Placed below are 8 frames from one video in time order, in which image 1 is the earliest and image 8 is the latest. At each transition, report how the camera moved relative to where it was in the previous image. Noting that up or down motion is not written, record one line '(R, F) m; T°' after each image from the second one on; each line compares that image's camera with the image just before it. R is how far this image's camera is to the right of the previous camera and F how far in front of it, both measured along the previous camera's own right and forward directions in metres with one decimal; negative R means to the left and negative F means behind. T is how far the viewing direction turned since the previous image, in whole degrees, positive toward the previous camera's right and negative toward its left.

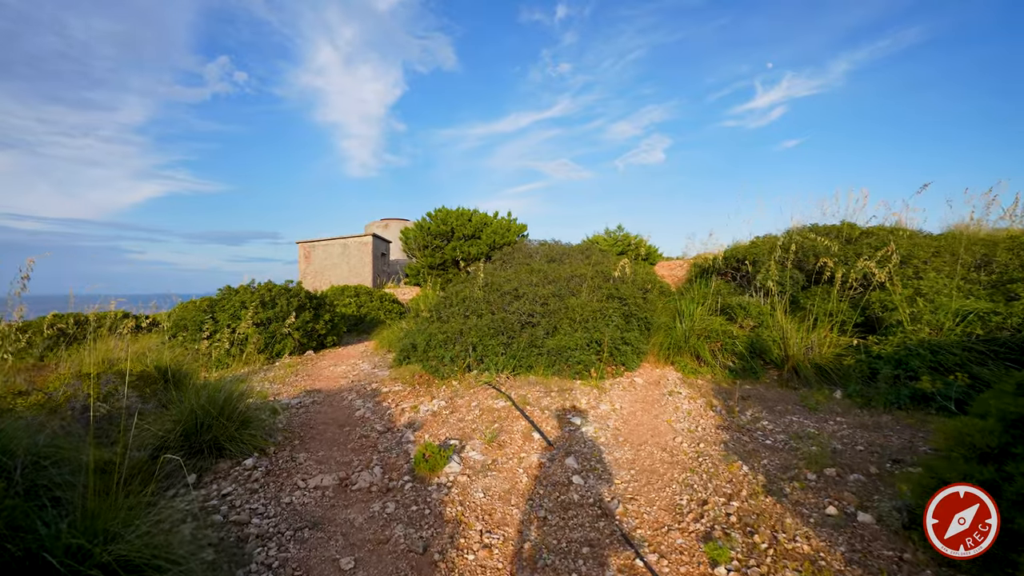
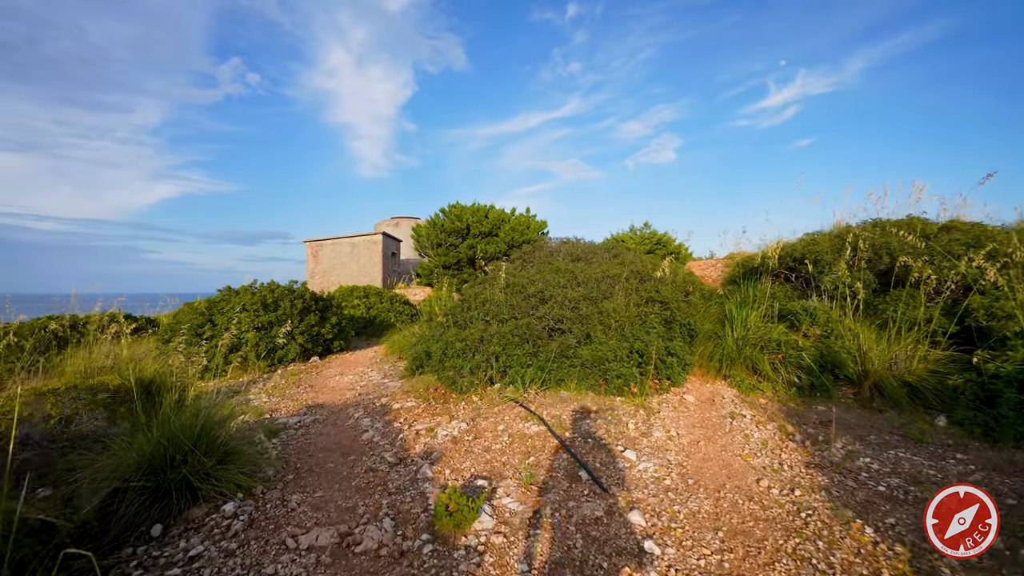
(-0.2, +0.8) m; -1°
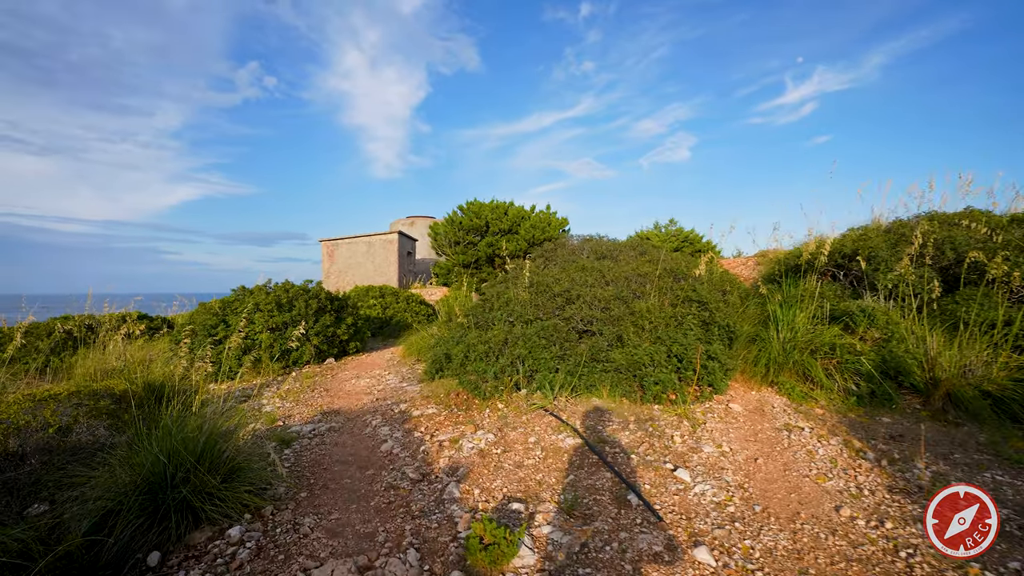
(-0.1, +0.4) m; -2°
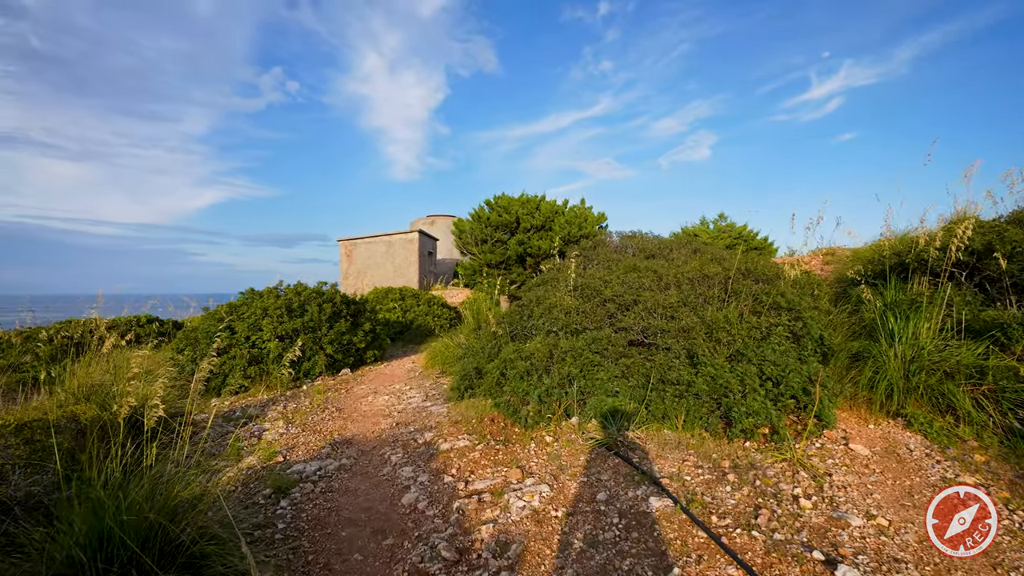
(-0.3, +1.0) m; -2°
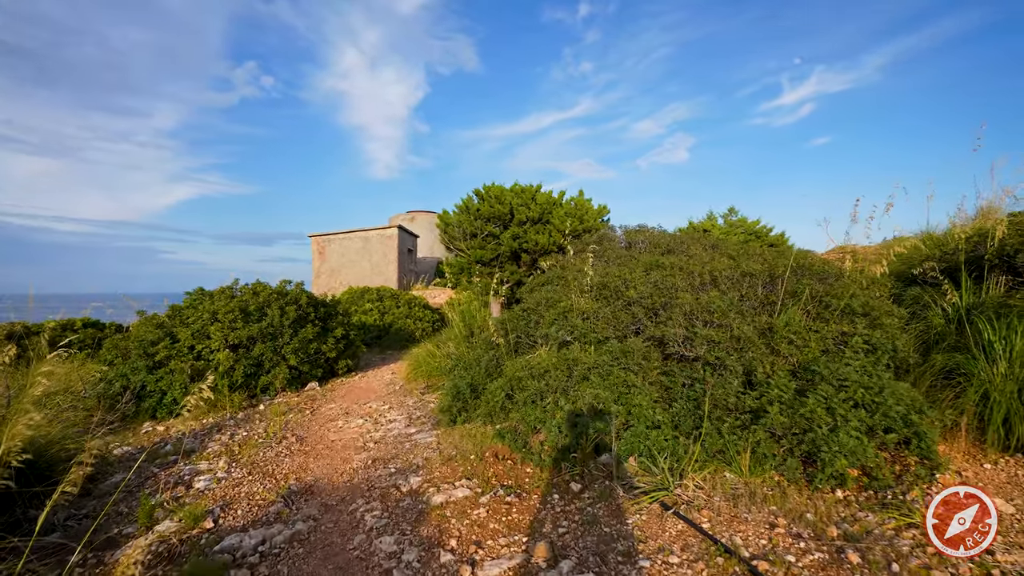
(-0.2, +1.0) m; +2°
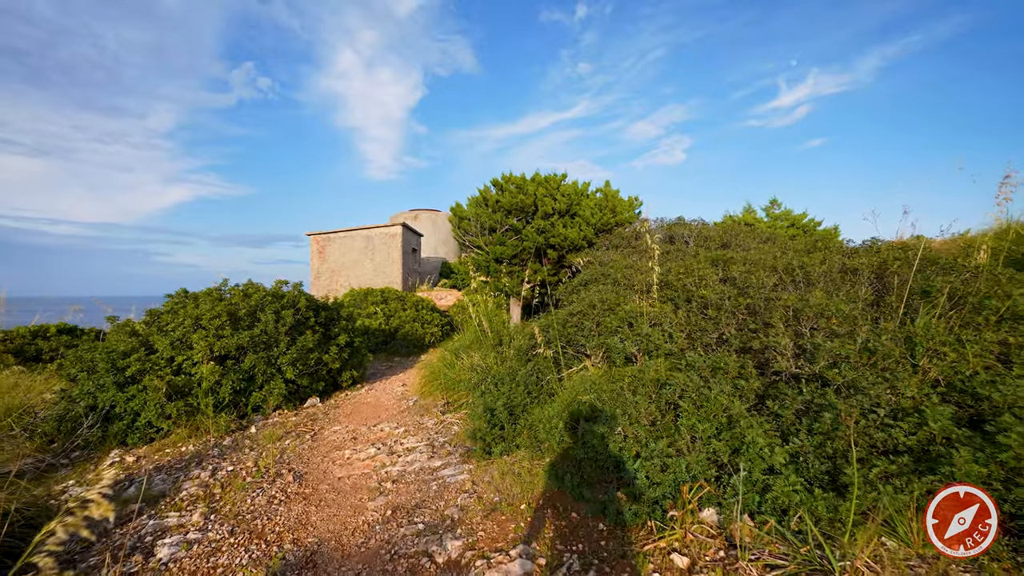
(-0.4, +0.9) m; 0°
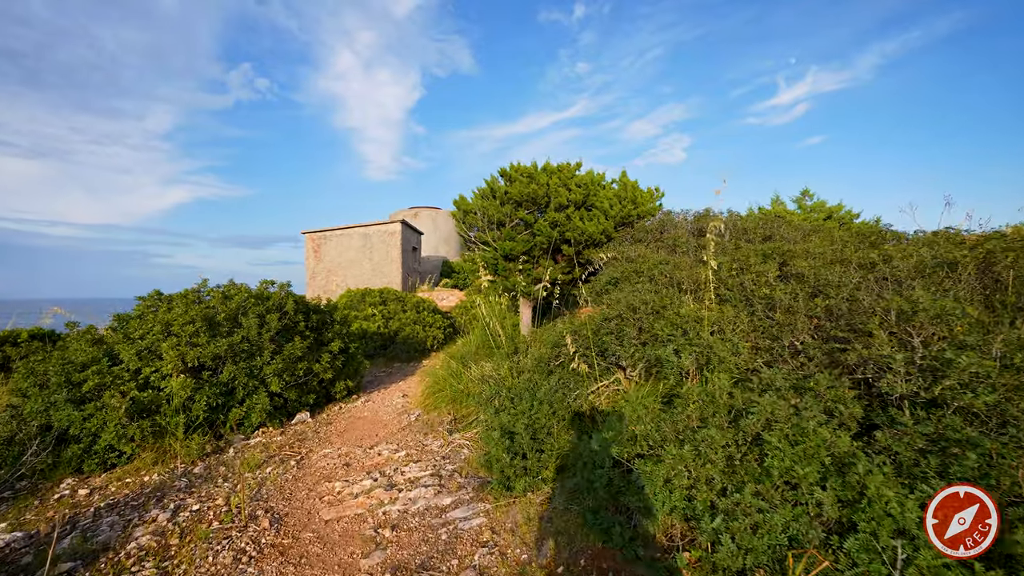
(-0.2, +0.7) m; 0°
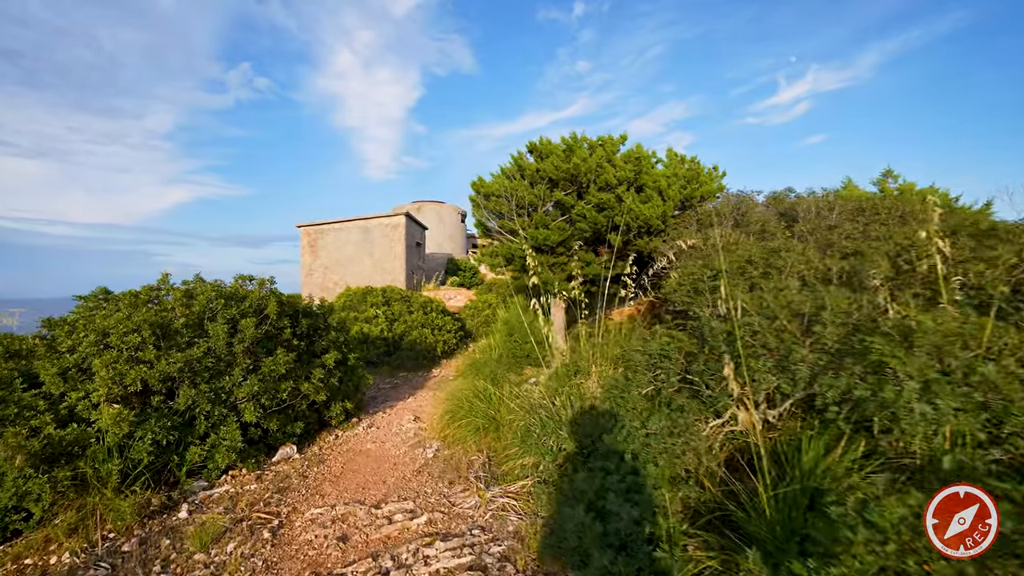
(-0.4, +1.2) m; 0°
